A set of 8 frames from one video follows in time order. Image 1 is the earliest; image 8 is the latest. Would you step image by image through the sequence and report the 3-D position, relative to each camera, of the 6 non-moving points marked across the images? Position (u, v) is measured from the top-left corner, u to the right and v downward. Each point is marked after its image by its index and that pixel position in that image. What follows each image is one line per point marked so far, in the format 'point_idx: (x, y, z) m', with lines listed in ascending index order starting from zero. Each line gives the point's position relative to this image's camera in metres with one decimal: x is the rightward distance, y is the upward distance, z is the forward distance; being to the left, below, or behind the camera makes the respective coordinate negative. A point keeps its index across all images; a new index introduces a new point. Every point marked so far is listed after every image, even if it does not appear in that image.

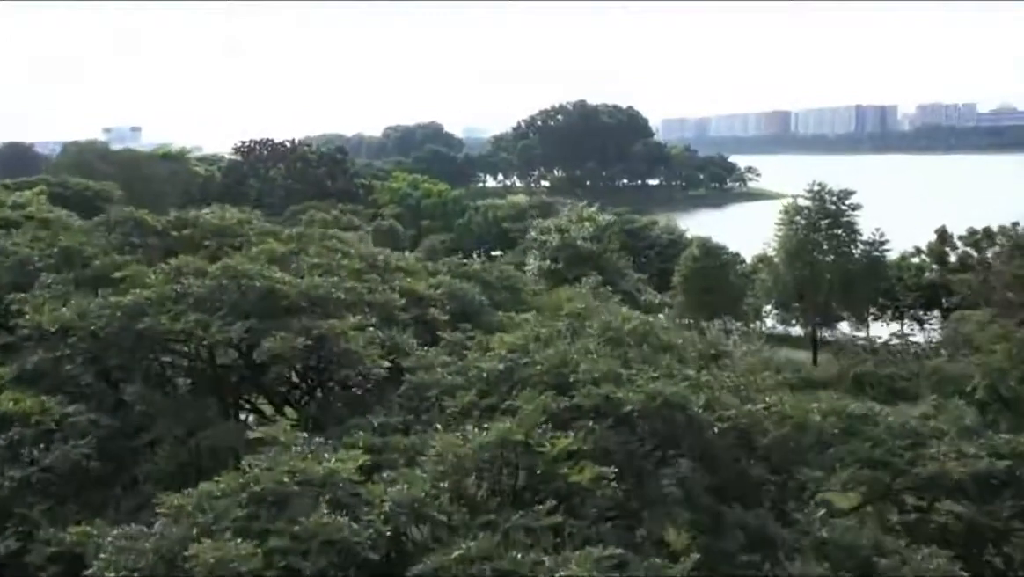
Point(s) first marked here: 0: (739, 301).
0: (+3.4, -0.2, +13.8) m
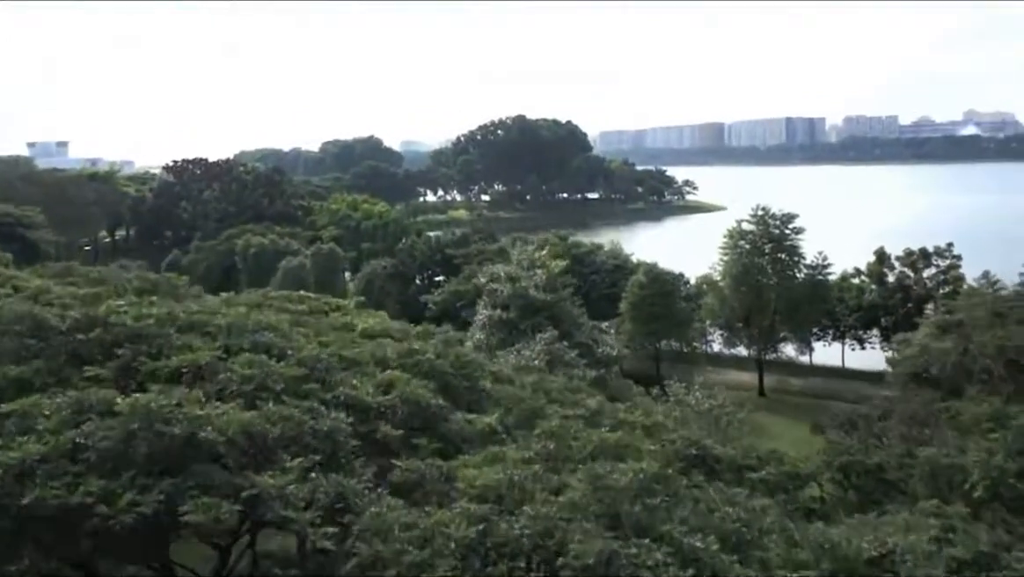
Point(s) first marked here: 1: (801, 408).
0: (+2.6, -0.6, +13.7) m
1: (+4.2, -1.8, +13.4) m
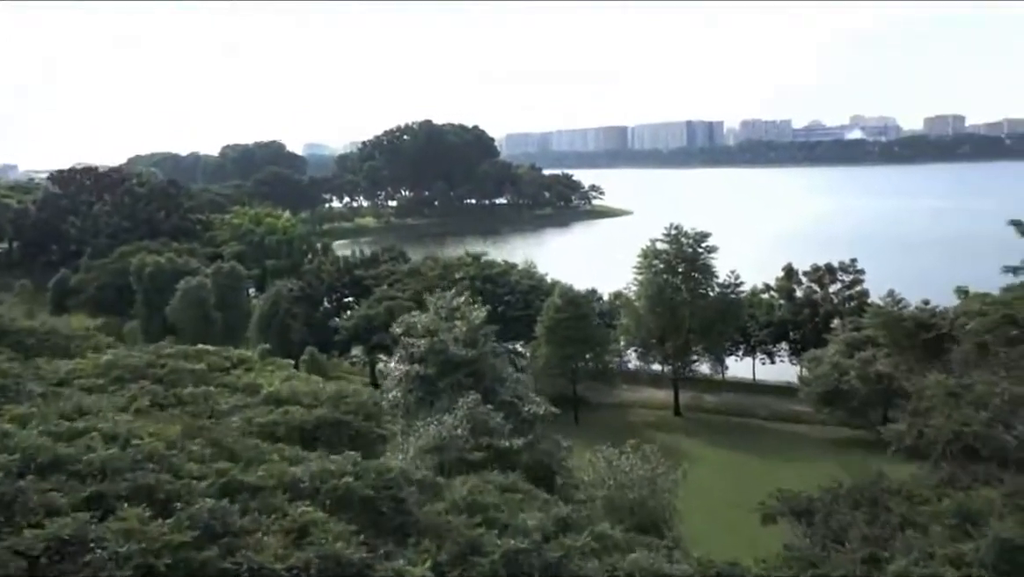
0: (+1.3, -0.9, +13.6) m
1: (+2.9, -2.1, +13.4) m
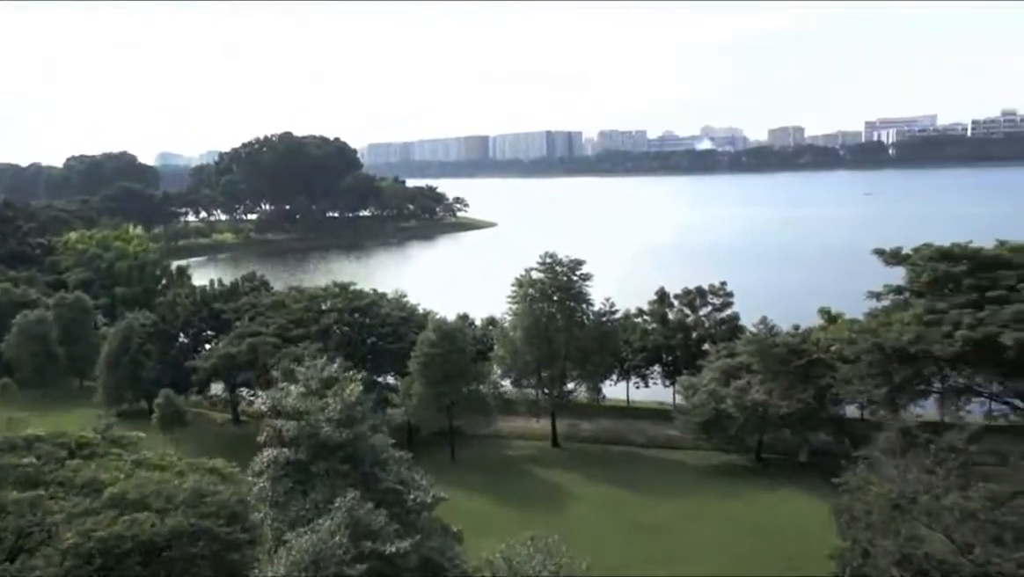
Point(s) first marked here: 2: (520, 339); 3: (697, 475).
0: (-0.5, -1.3, +13.1) m
1: (+1.2, -2.5, +13.2) m
2: (+0.1, -0.8, +14.0) m
3: (+2.5, -2.5, +12.6) m
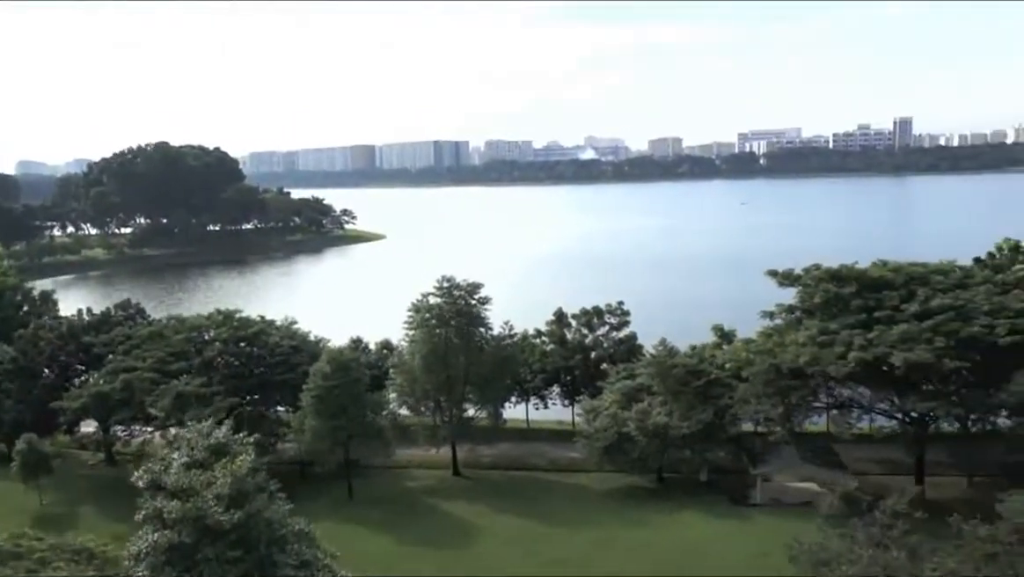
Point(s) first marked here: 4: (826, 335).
0: (-1.9, -1.7, +12.6) m
1: (-0.2, -2.8, +12.9) m
2: (-1.4, -1.2, +13.6) m
3: (+1.2, -2.9, +12.4) m
4: (+3.9, -0.6, +11.4) m
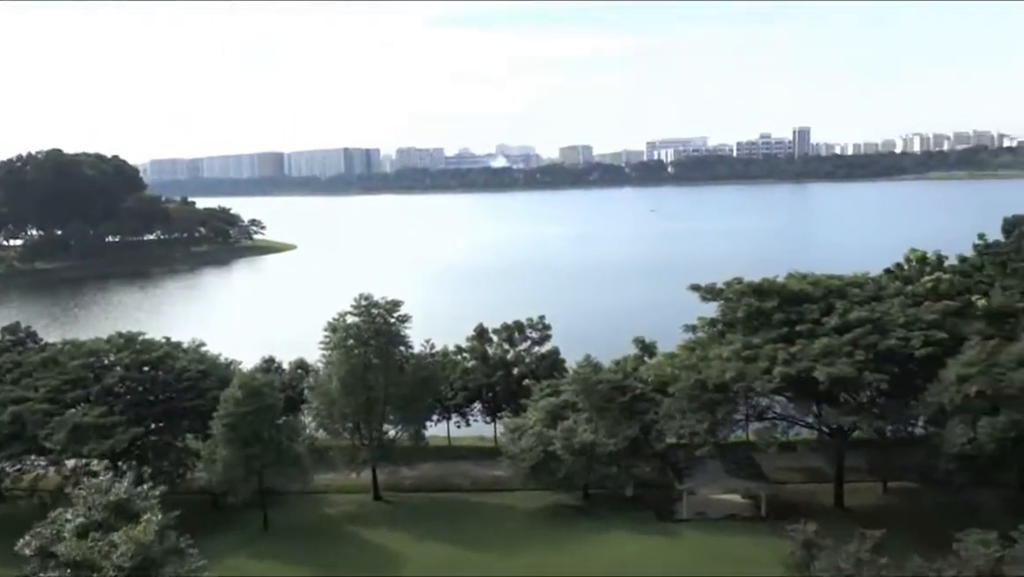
0: (-2.9, -2.0, +12.1) m
1: (-1.3, -3.1, +12.5) m
2: (-2.5, -1.4, +13.1) m
3: (+0.2, -3.1, +12.1) m
4: (+3.0, -0.8, +11.5) m
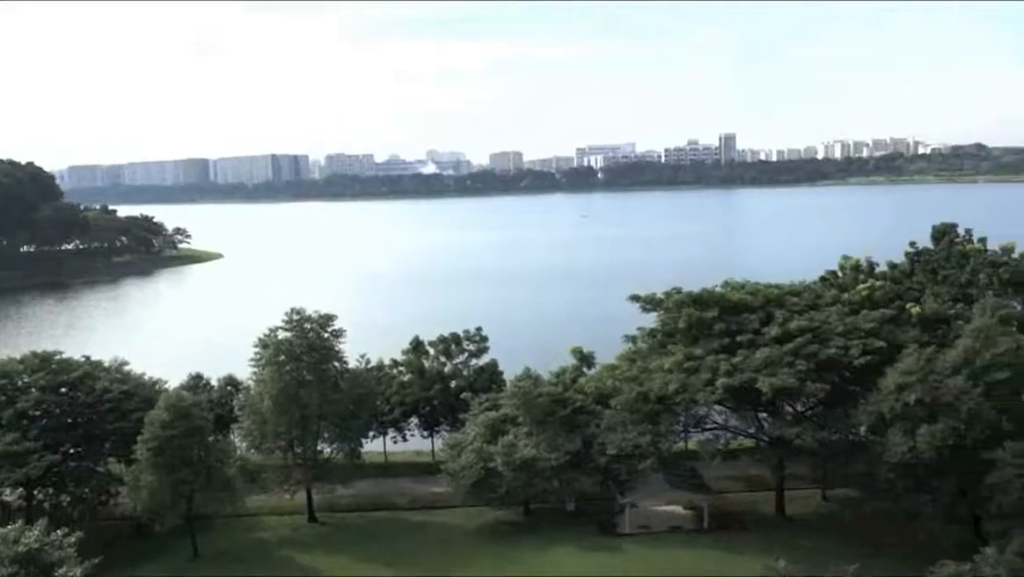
0: (-3.7, -2.2, +11.6) m
1: (-2.0, -3.3, +12.1) m
2: (-3.3, -1.6, +12.6) m
3: (-0.6, -3.2, +11.8) m
4: (+2.2, -0.9, +11.4) m
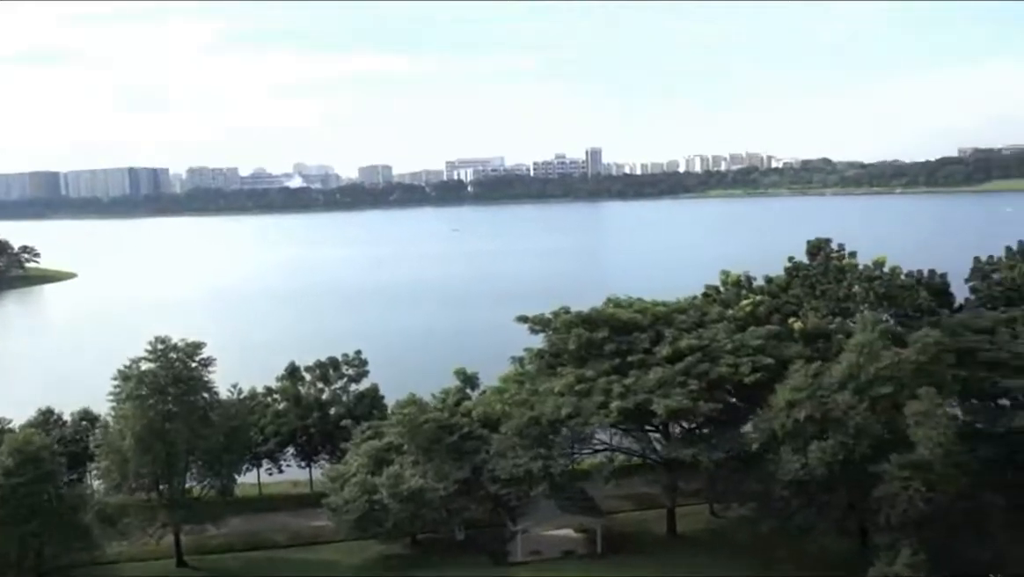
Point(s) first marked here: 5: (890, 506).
0: (-5.0, -2.5, +10.5) m
1: (-3.4, -3.6, +11.2) m
2: (-4.8, -2.0, +11.6) m
3: (-1.9, -3.5, +11.2) m
4: (+0.8, -1.1, +11.2) m
5: (+4.0, -2.3, +9.7) m
